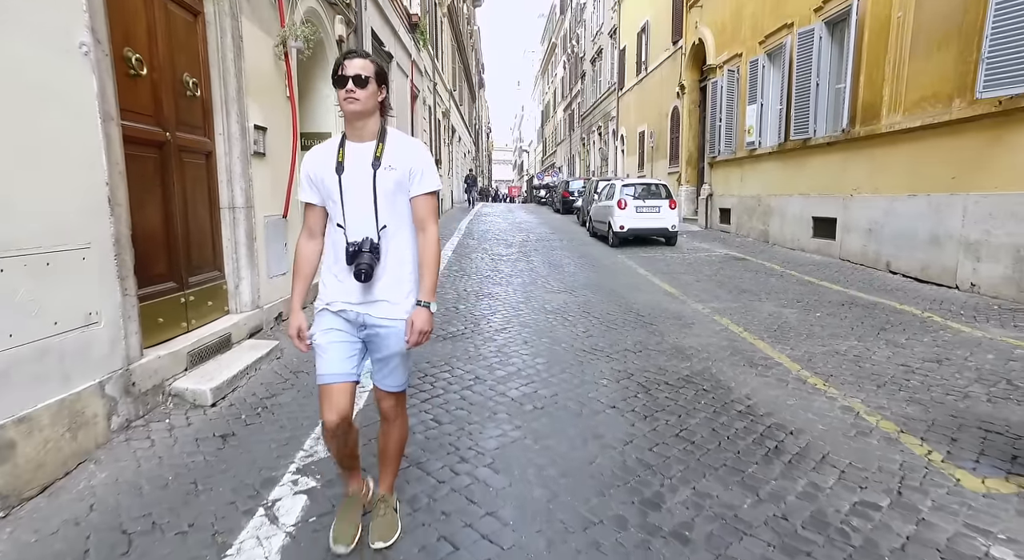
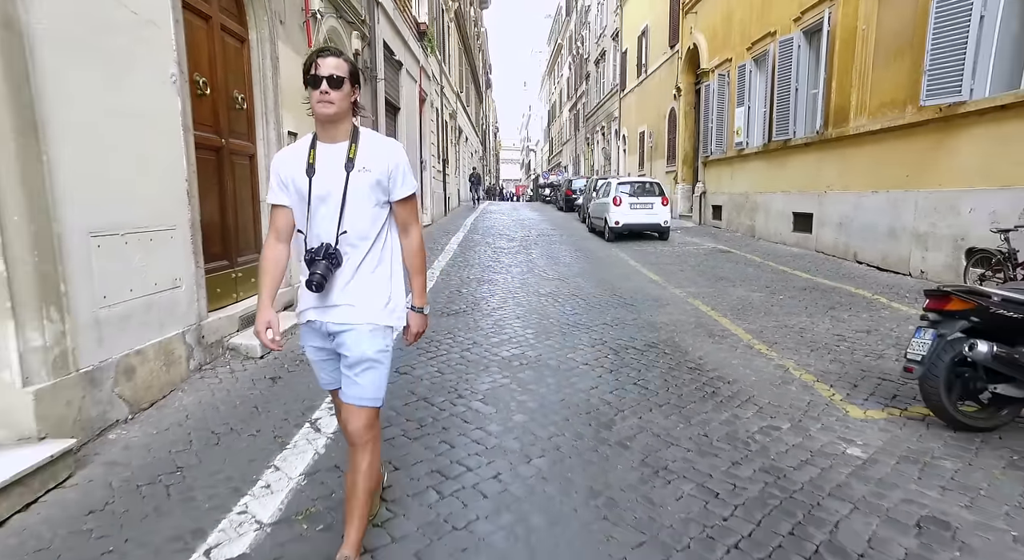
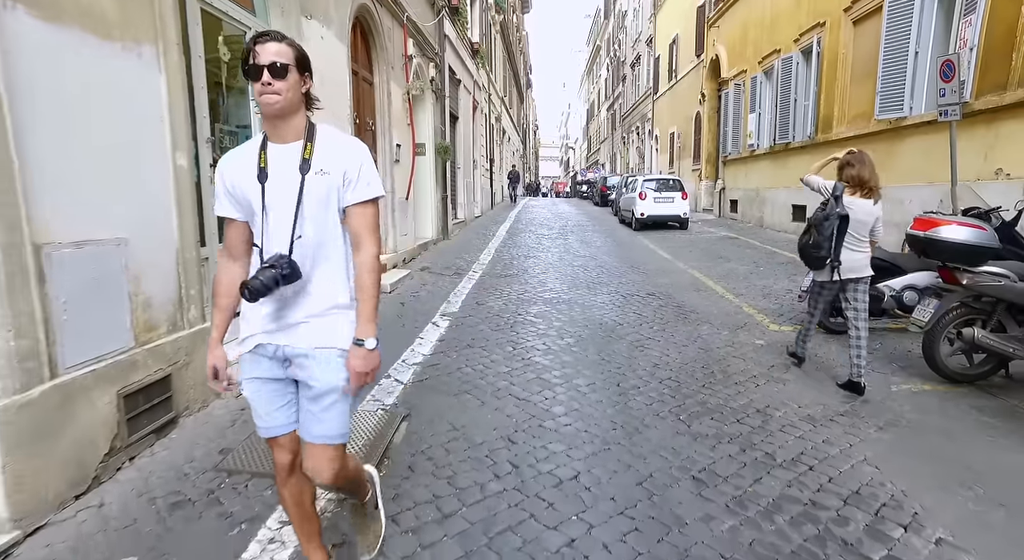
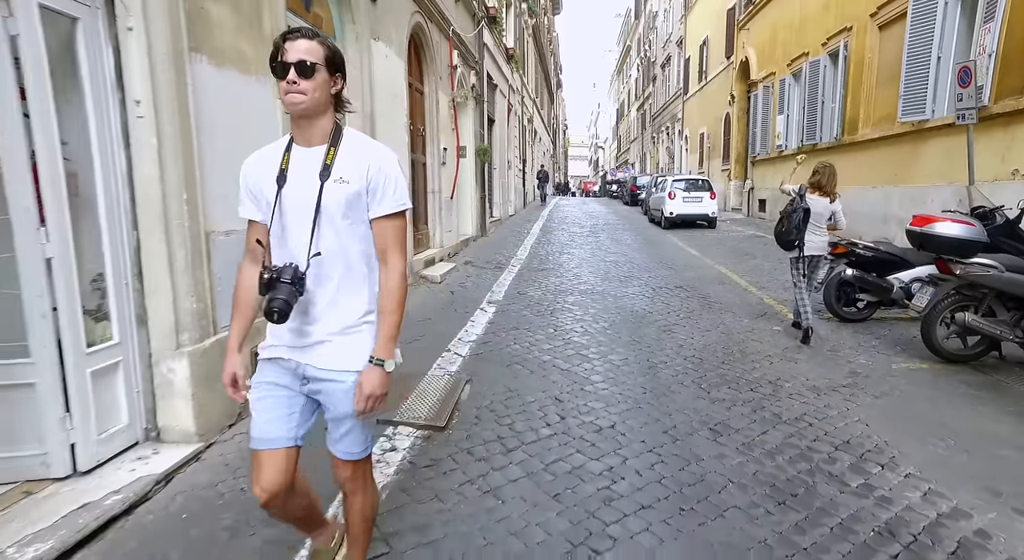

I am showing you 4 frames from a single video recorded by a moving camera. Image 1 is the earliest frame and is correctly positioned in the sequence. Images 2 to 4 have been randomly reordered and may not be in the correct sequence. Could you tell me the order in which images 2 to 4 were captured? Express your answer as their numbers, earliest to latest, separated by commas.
2, 3, 4
